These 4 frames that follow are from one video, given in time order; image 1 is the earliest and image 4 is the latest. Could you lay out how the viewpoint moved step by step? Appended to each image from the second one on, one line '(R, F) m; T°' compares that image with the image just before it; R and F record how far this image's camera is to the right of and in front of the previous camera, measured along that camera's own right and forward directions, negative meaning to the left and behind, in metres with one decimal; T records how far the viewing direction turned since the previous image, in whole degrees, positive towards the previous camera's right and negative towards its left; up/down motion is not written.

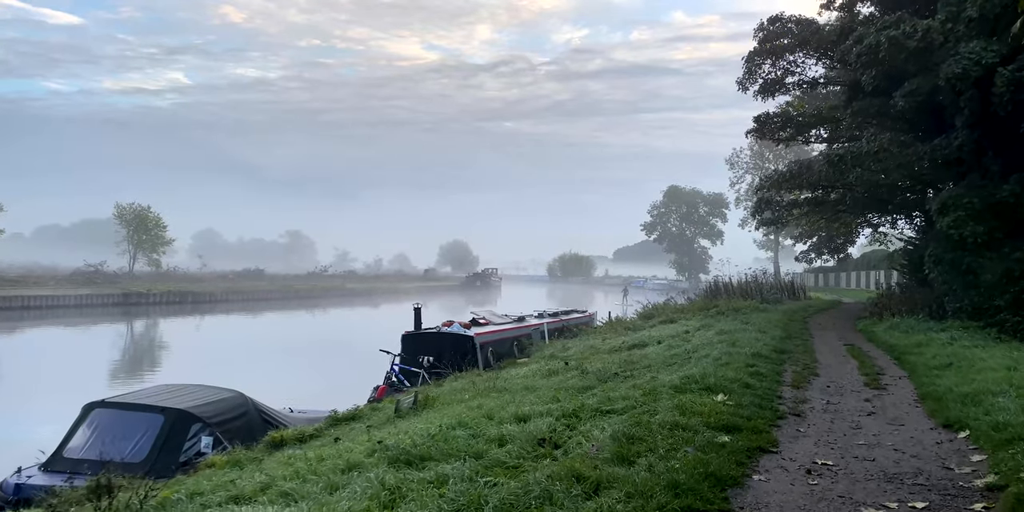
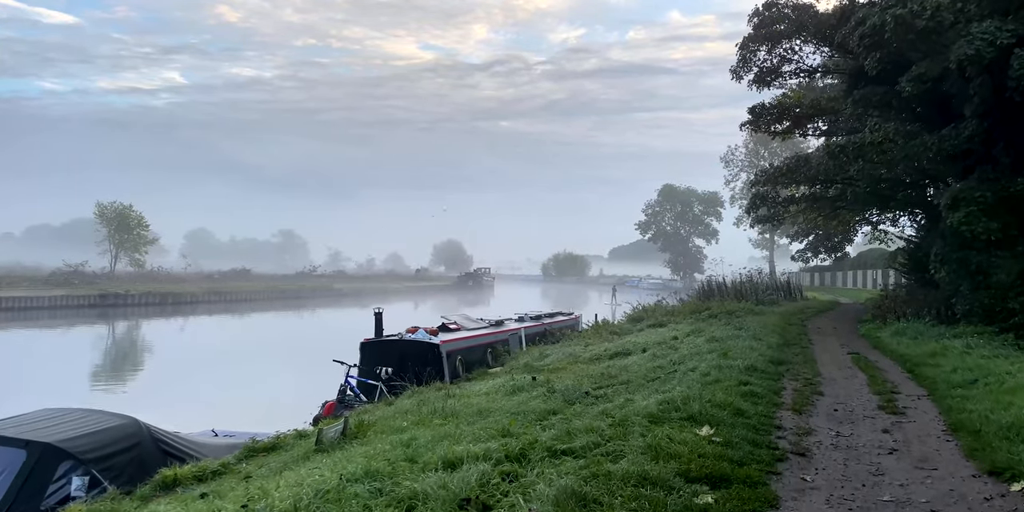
(+0.5, +1.4) m; 0°
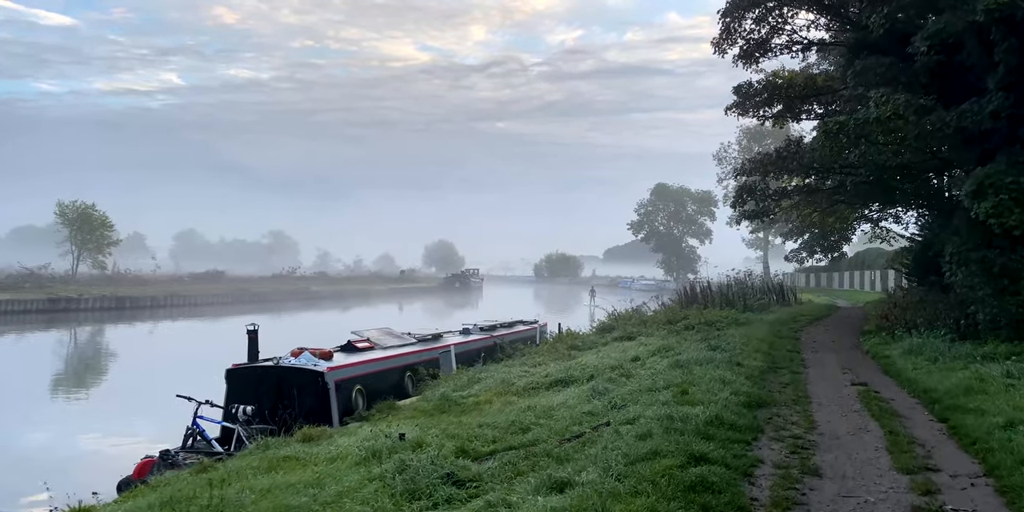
(+1.2, +3.1) m; 0°
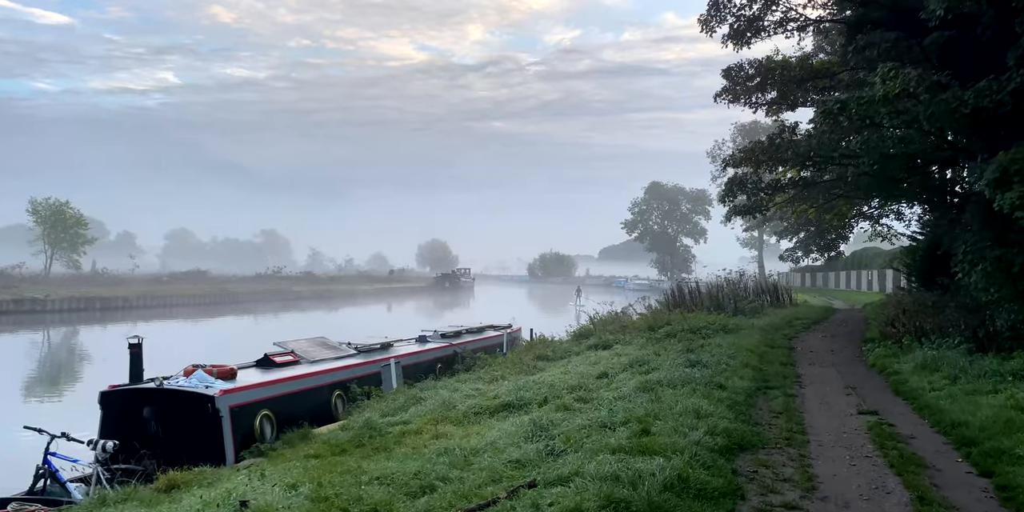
(+0.7, +1.9) m; 0°
